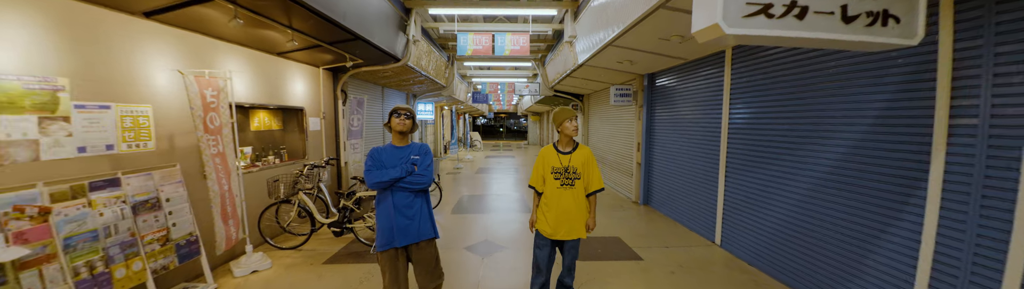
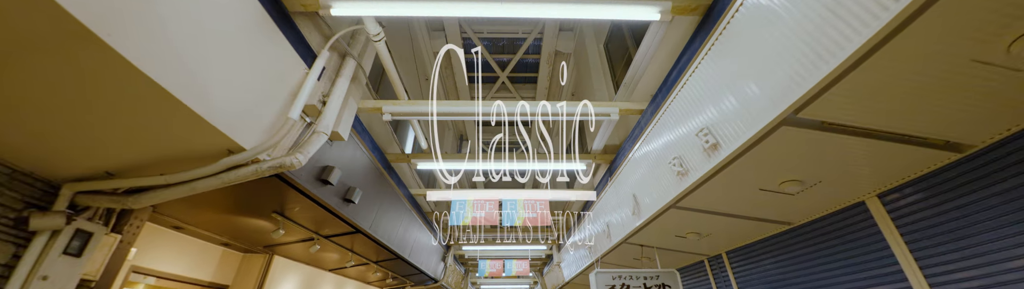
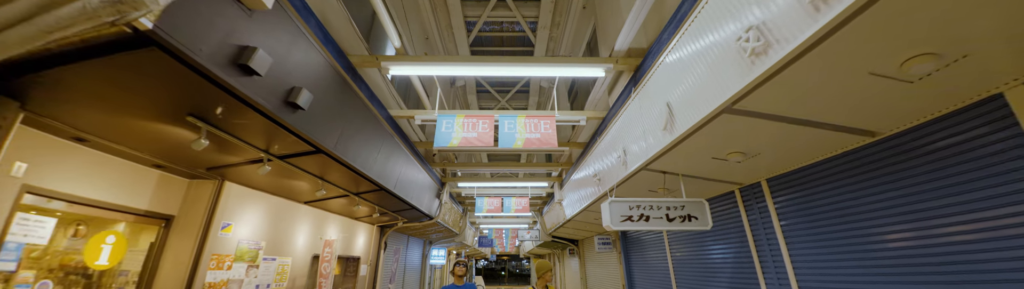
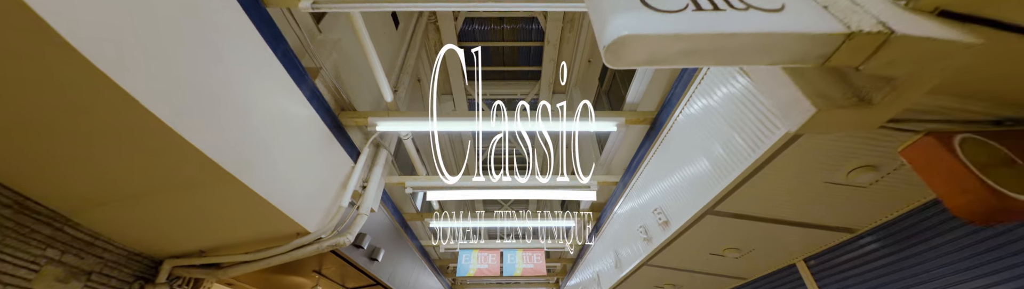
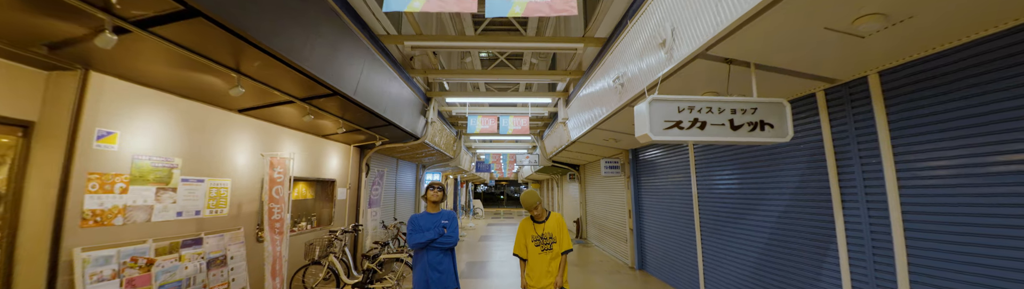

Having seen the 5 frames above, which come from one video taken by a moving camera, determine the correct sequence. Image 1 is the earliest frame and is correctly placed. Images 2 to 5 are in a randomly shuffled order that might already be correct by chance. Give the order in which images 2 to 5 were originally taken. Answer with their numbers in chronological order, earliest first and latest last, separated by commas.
5, 3, 2, 4
